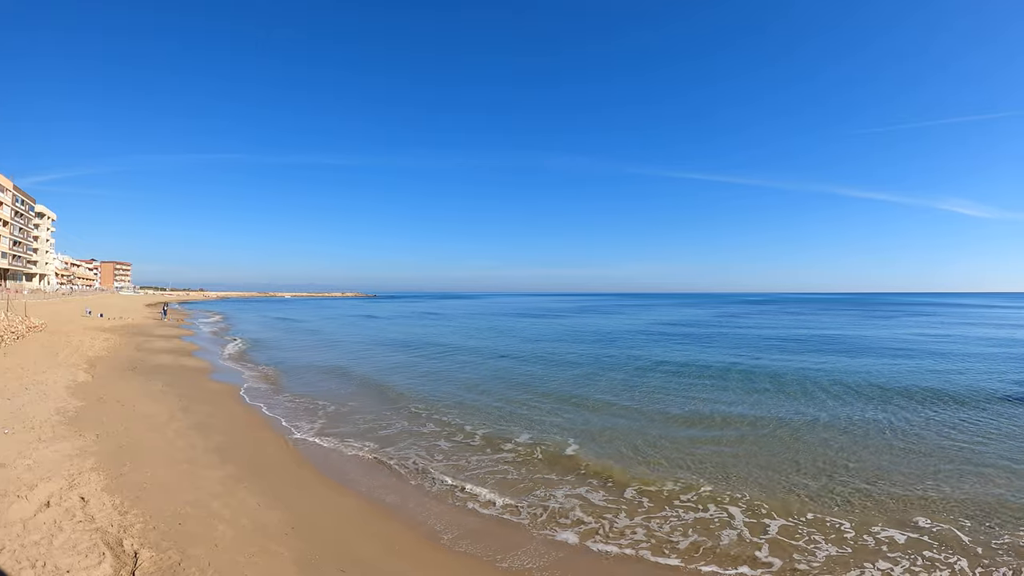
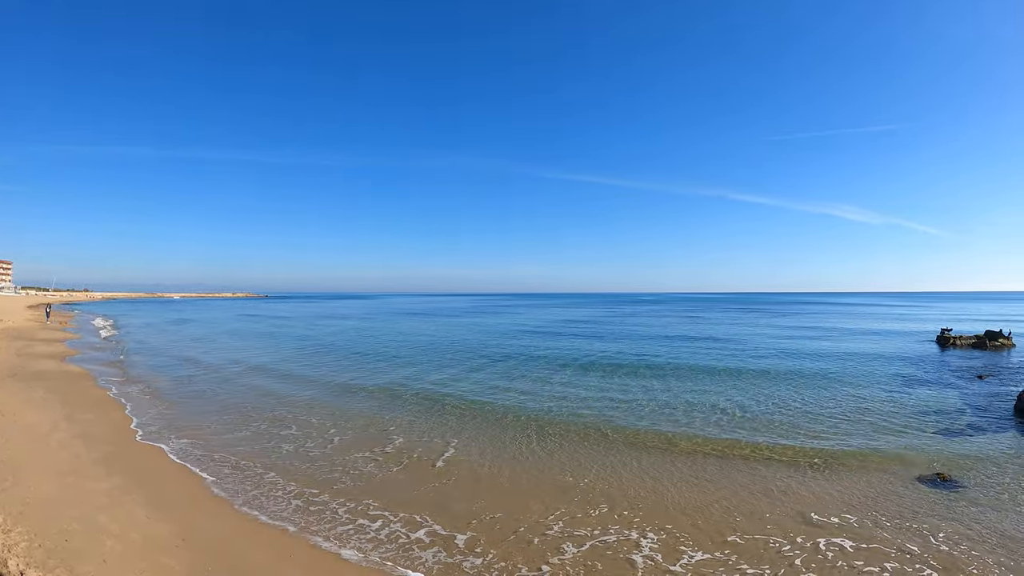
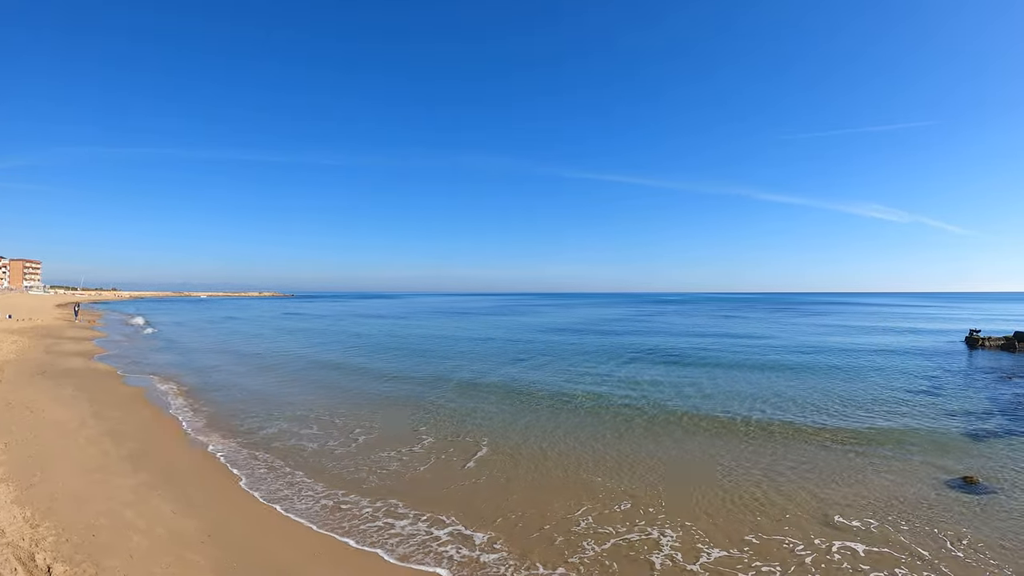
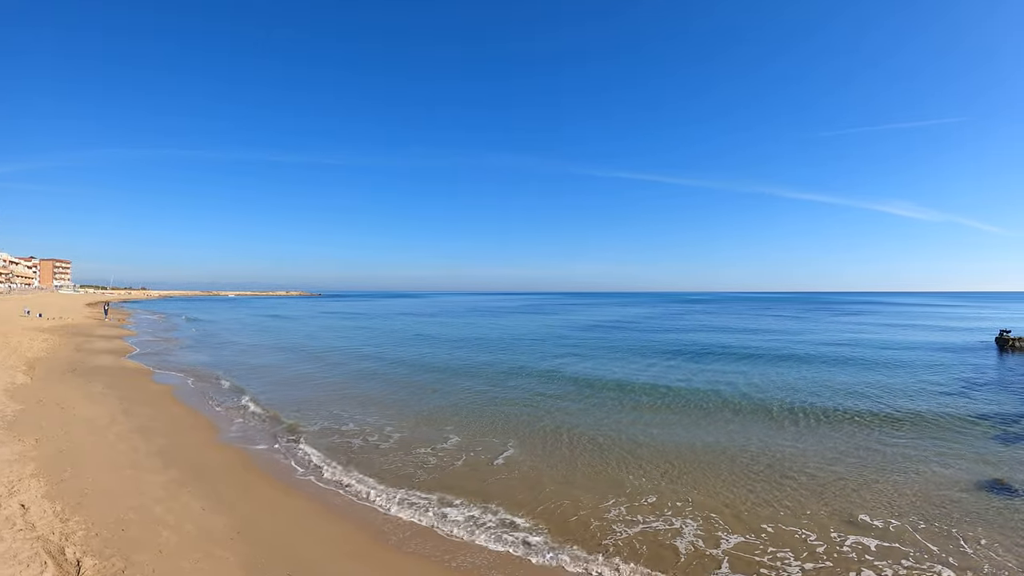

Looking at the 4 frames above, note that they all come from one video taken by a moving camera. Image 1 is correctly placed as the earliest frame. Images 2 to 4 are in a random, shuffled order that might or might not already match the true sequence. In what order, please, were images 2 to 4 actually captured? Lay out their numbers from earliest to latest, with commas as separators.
4, 3, 2
